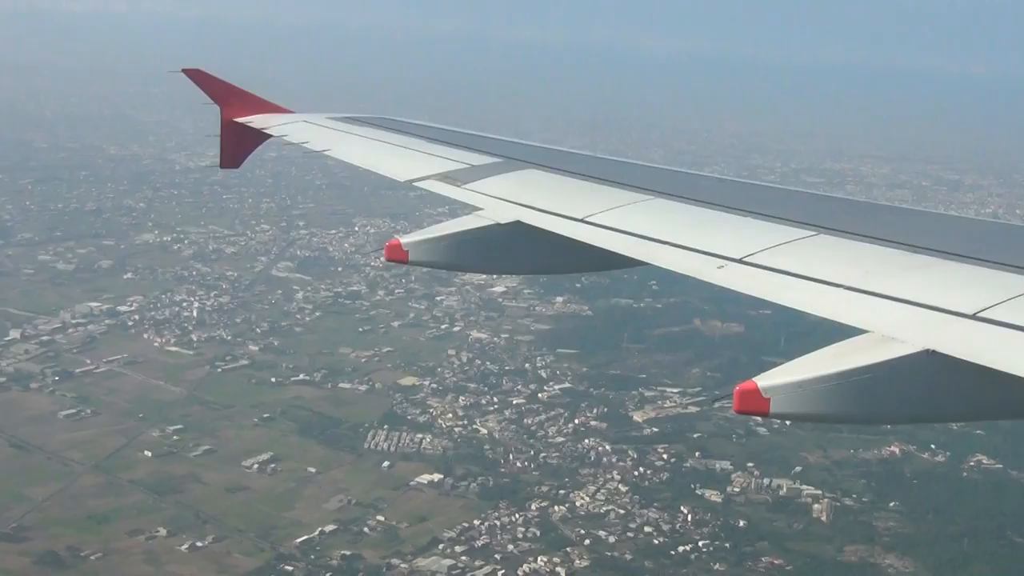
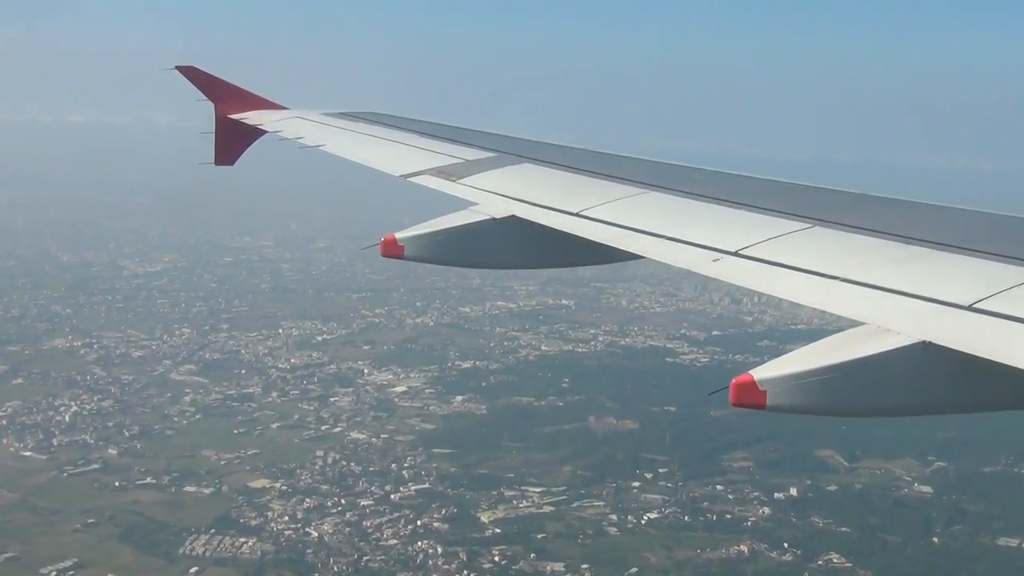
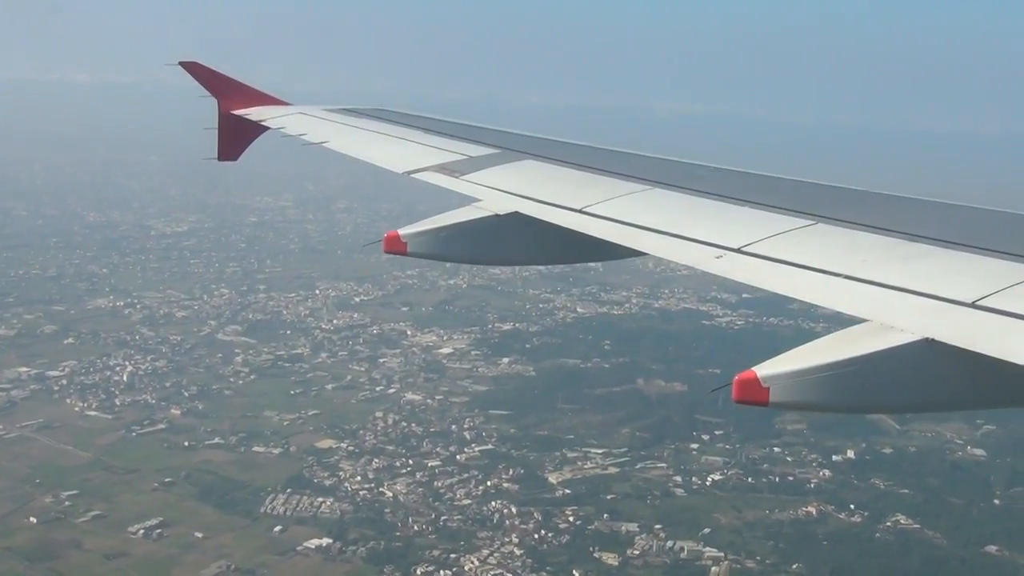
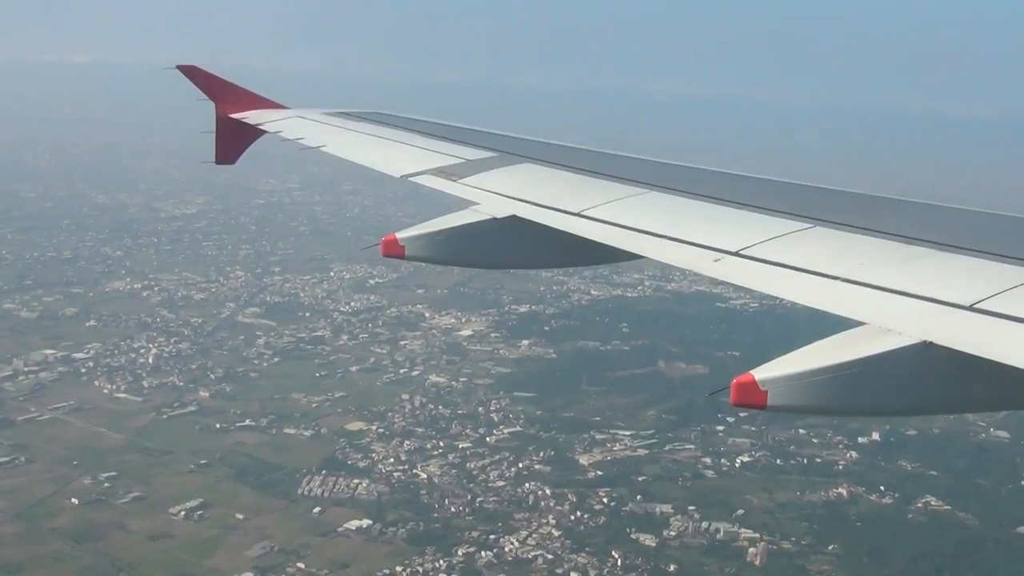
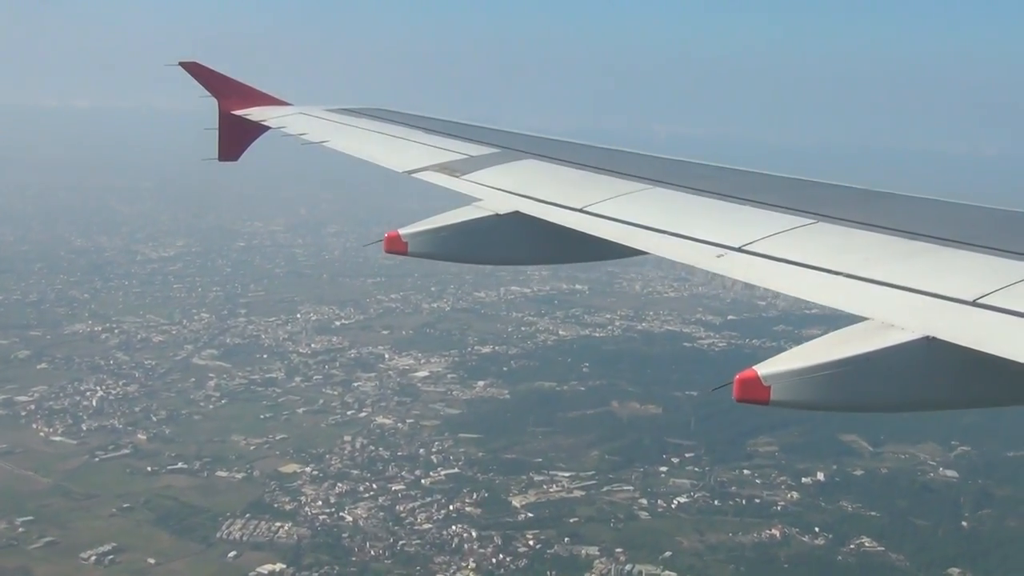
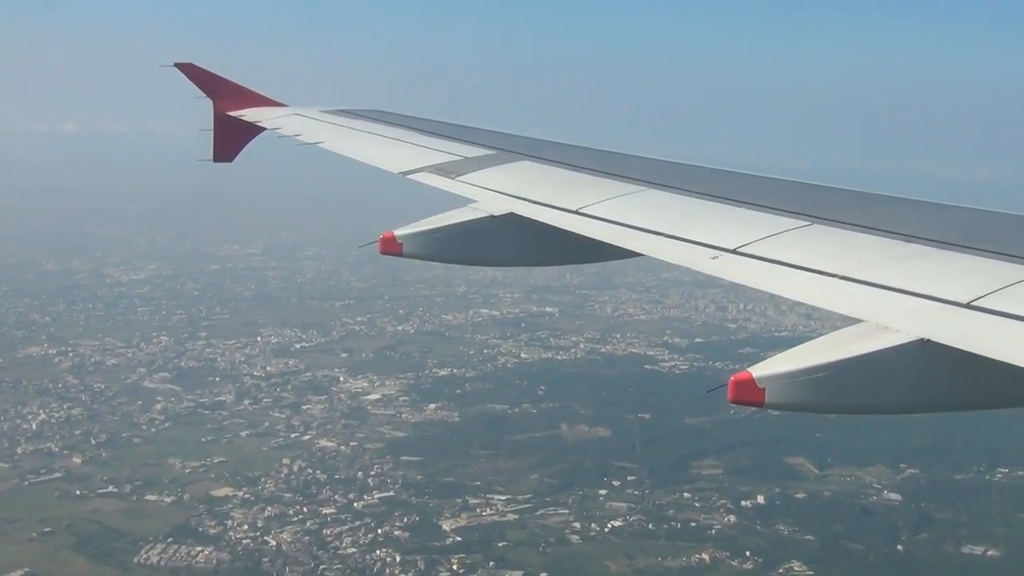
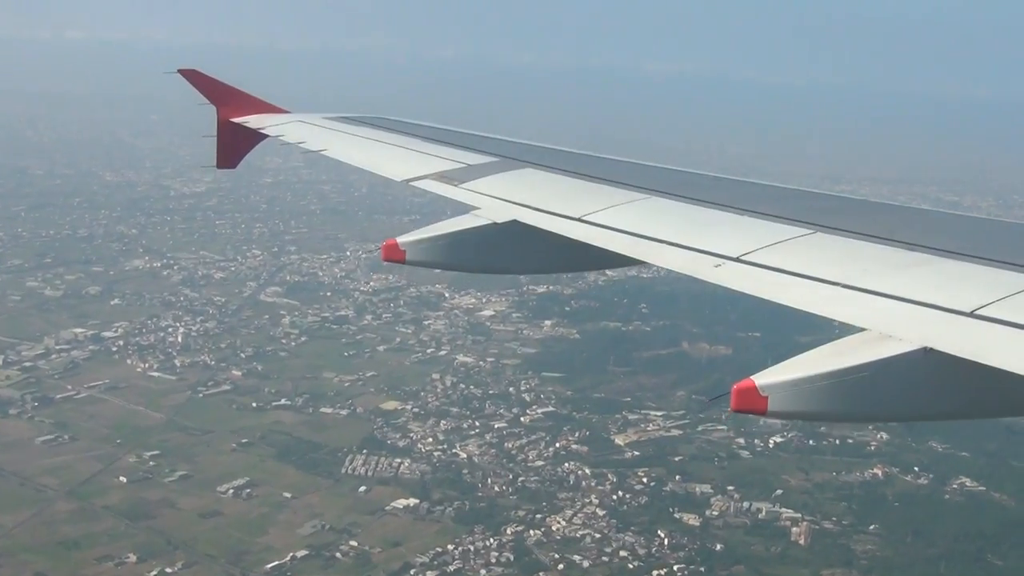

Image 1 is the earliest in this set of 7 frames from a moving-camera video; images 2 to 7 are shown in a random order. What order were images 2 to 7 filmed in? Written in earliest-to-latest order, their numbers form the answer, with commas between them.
7, 4, 3, 5, 2, 6
